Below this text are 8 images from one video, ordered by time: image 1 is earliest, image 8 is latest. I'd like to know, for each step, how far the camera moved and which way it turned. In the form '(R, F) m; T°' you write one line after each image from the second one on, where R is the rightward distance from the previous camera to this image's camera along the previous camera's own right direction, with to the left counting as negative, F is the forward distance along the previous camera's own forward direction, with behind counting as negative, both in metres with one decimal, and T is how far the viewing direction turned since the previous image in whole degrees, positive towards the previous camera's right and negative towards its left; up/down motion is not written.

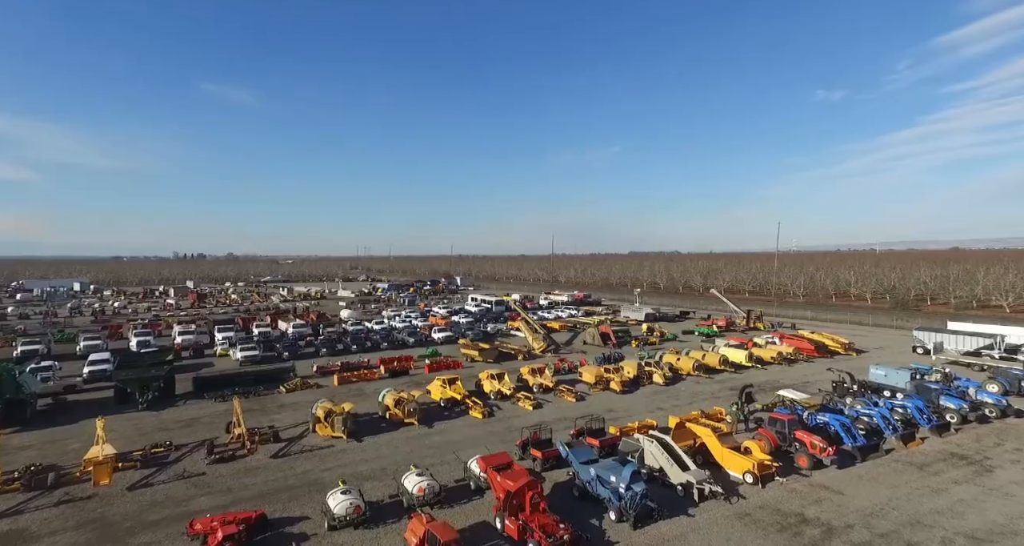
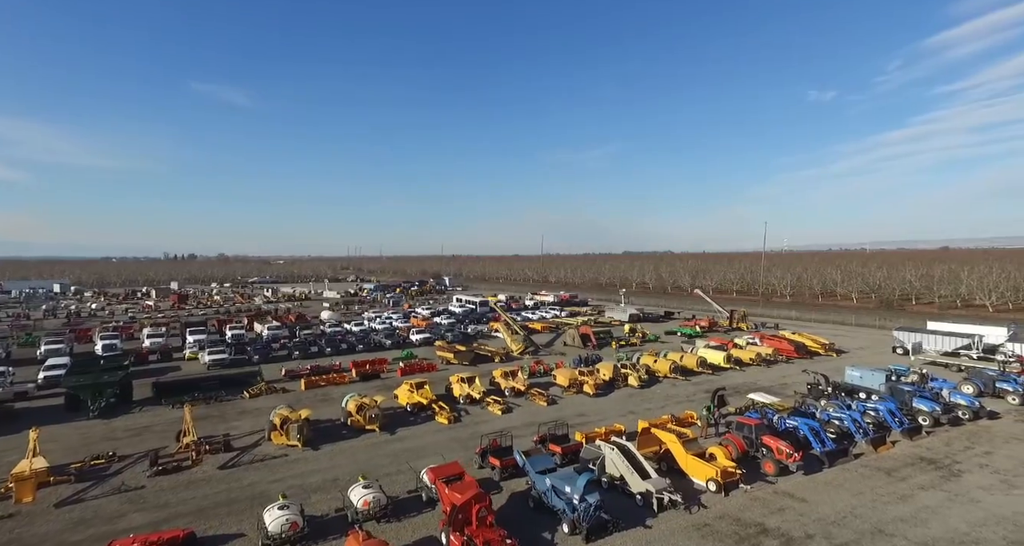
(+0.7, +0.3) m; +1°
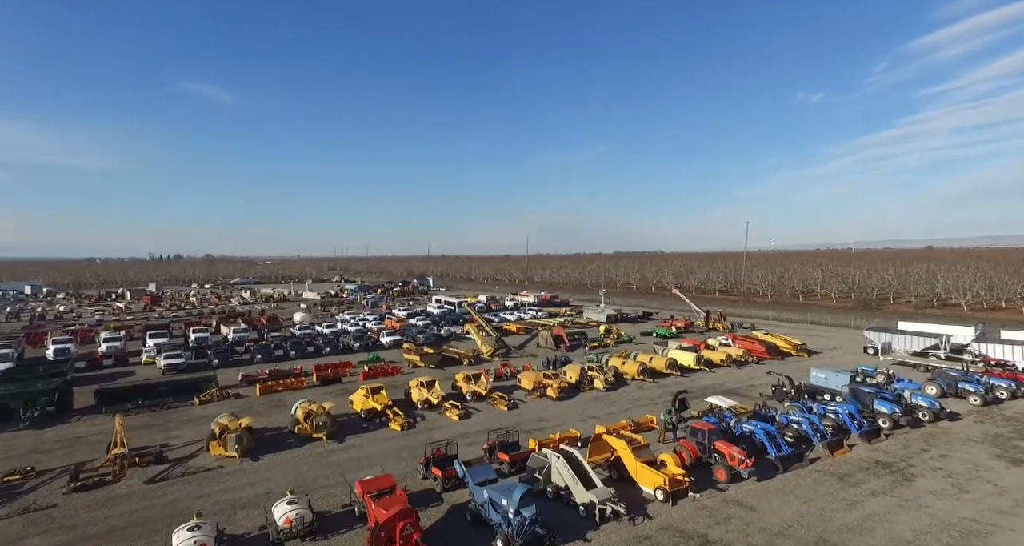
(+0.9, +0.3) m; +1°
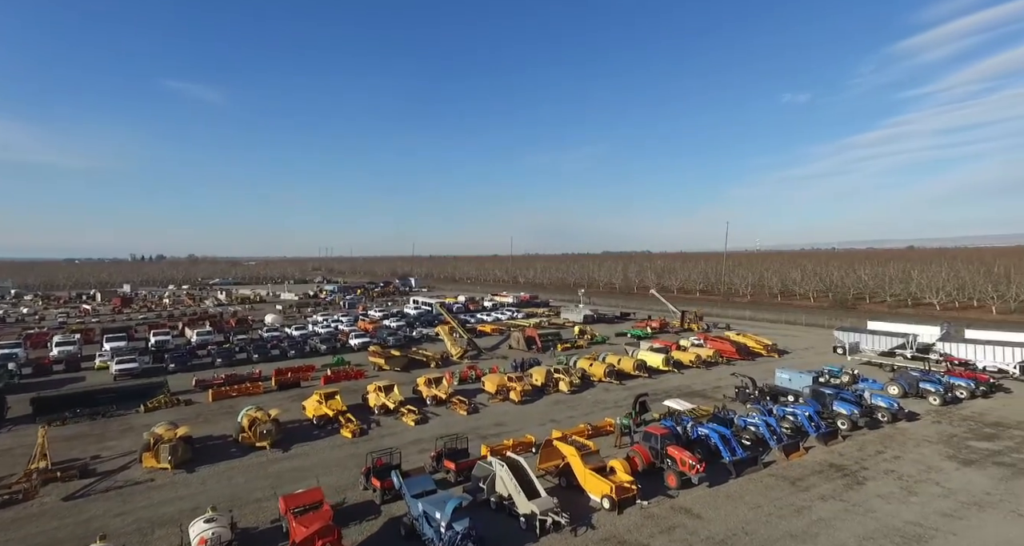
(+0.8, +0.3) m; +1°
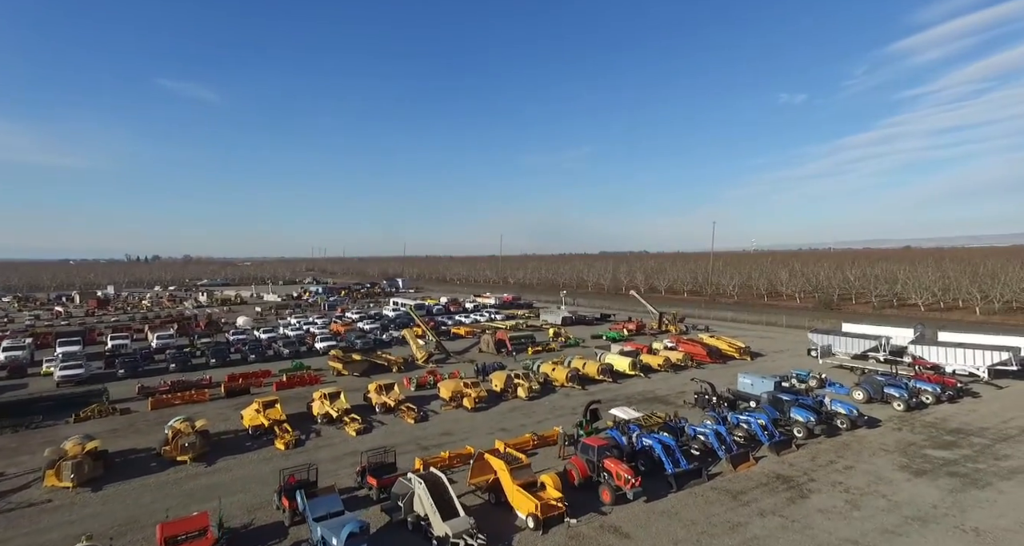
(+1.3, +0.5) m; +1°
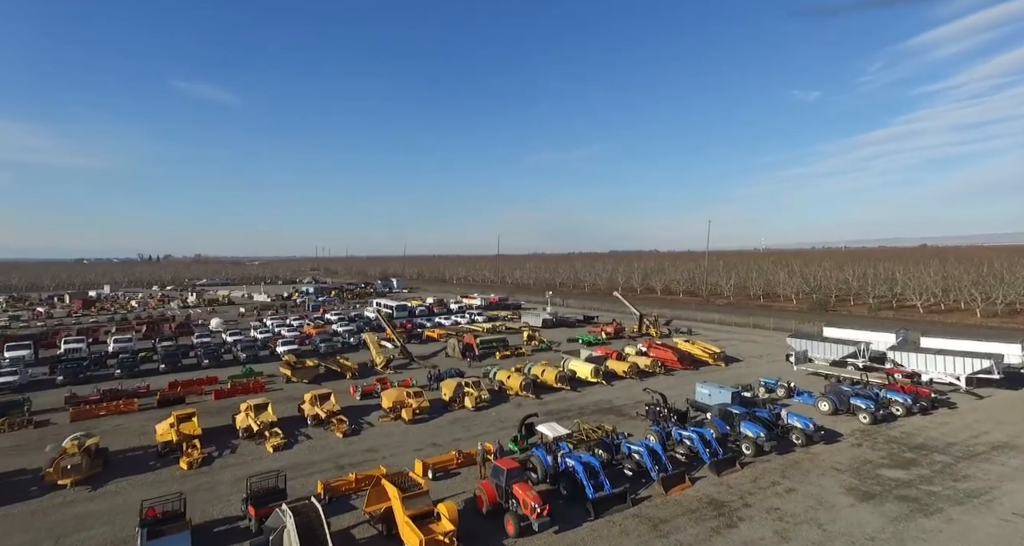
(+1.9, +0.9) m; 0°
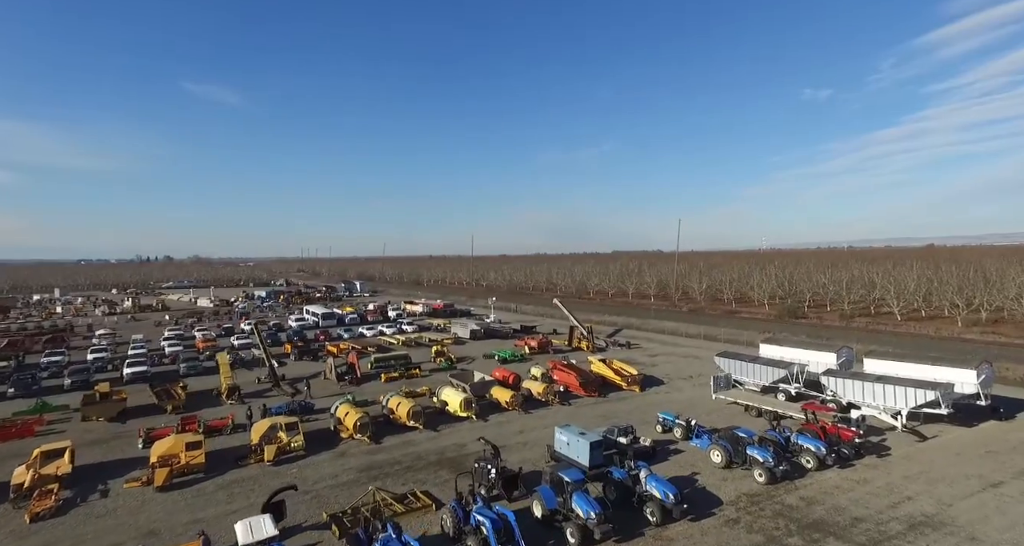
(+4.7, +3.8) m; +1°
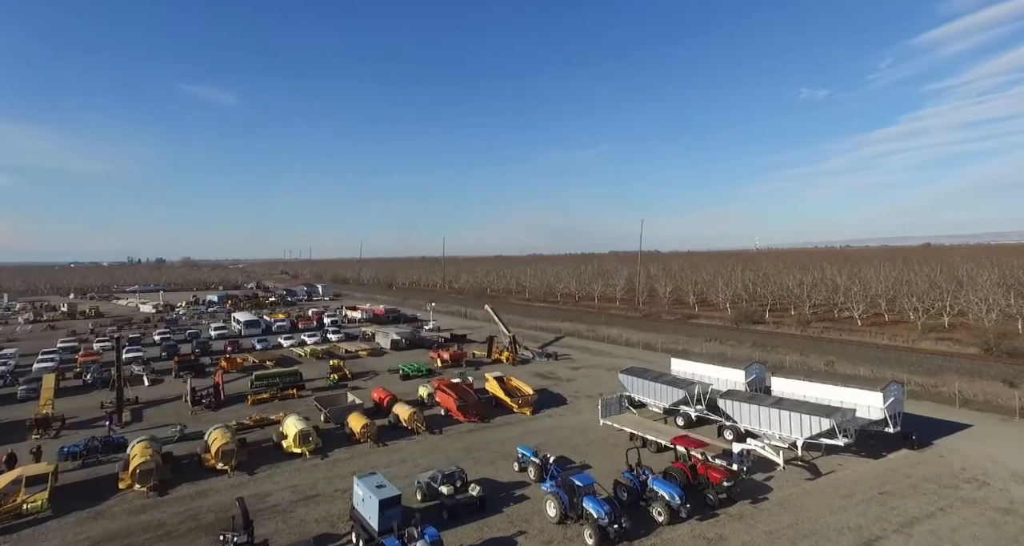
(+4.3, +2.4) m; +1°
